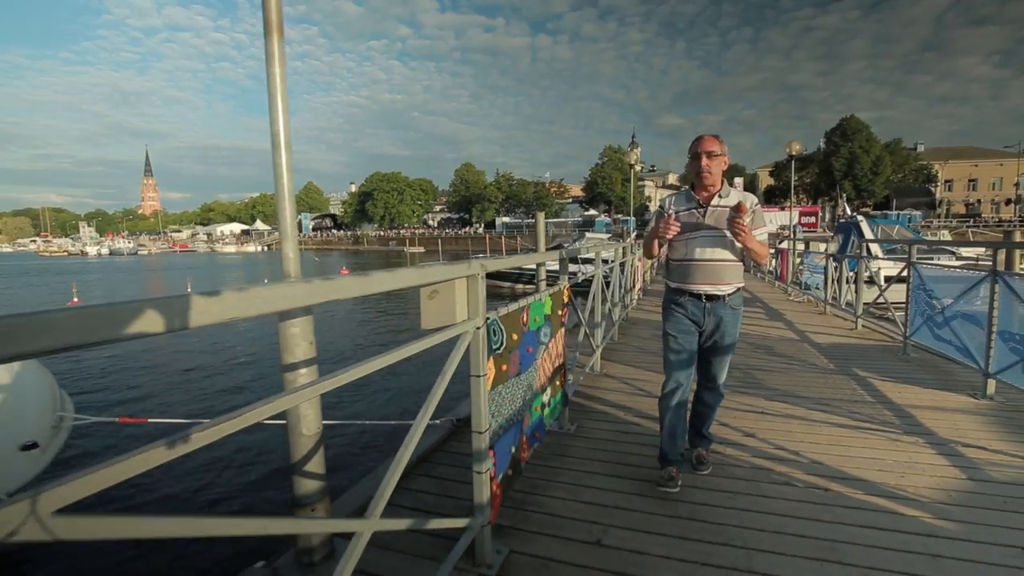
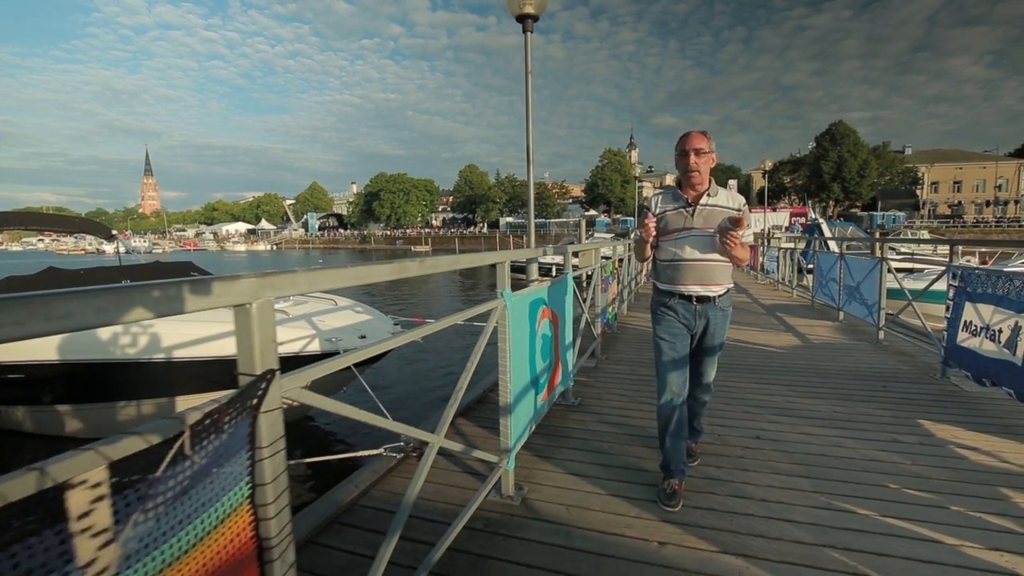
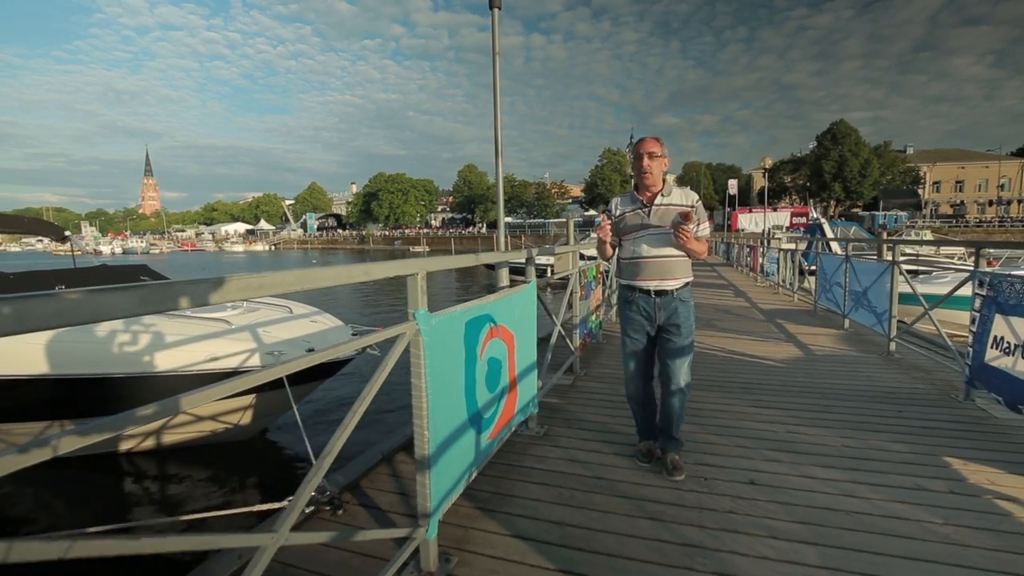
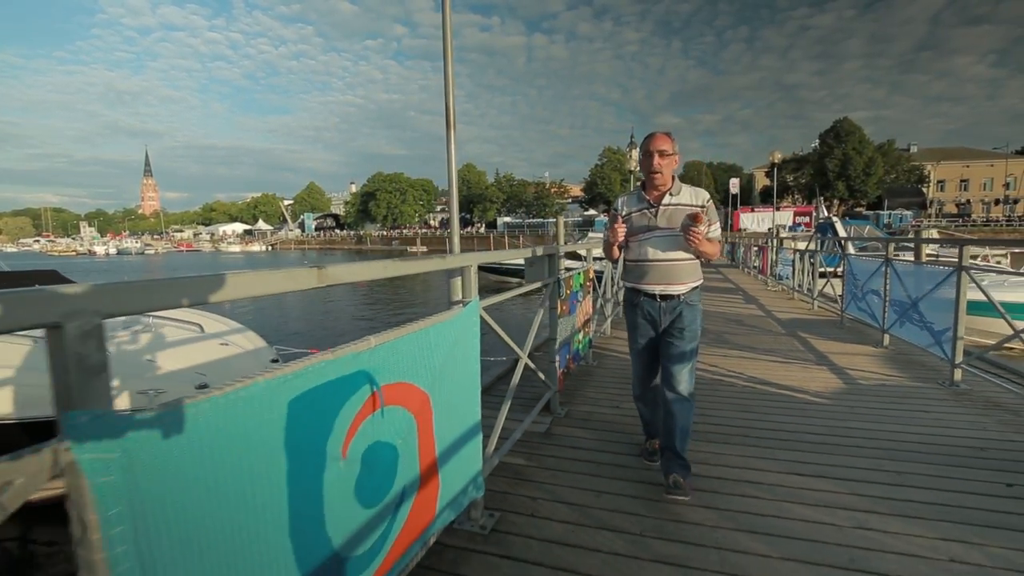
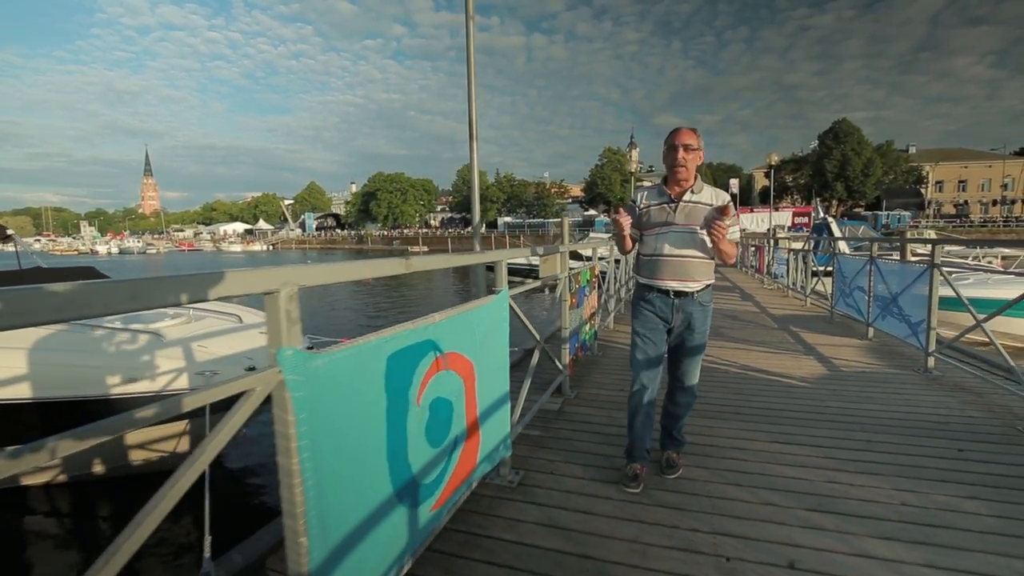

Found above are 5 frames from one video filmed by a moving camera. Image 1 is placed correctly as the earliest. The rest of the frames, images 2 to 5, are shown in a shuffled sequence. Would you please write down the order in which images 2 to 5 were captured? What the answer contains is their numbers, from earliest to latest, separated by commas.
4, 5, 3, 2
